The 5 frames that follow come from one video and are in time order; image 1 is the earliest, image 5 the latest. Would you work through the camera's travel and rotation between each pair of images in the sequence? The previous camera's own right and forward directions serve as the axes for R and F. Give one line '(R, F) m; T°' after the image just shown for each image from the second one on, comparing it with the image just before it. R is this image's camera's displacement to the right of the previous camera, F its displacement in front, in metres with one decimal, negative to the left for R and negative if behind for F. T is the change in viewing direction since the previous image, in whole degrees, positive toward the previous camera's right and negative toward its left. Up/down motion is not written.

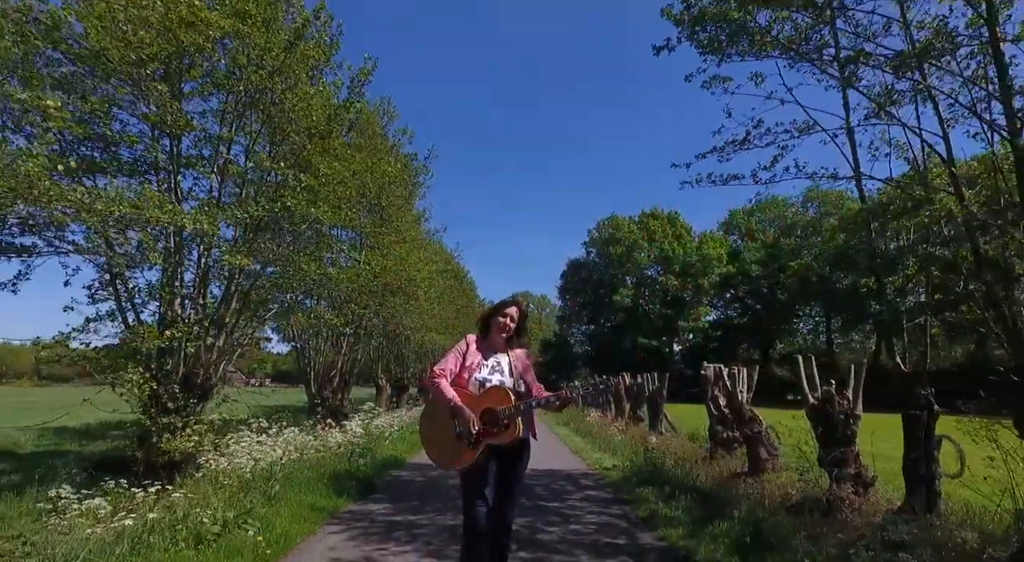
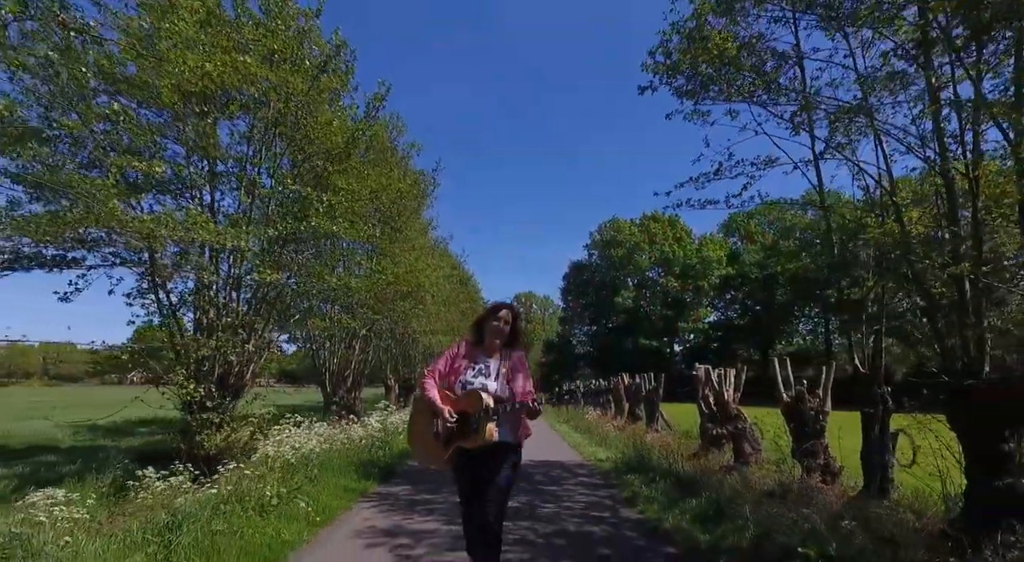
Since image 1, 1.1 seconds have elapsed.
(0.0, -1.0) m; 0°
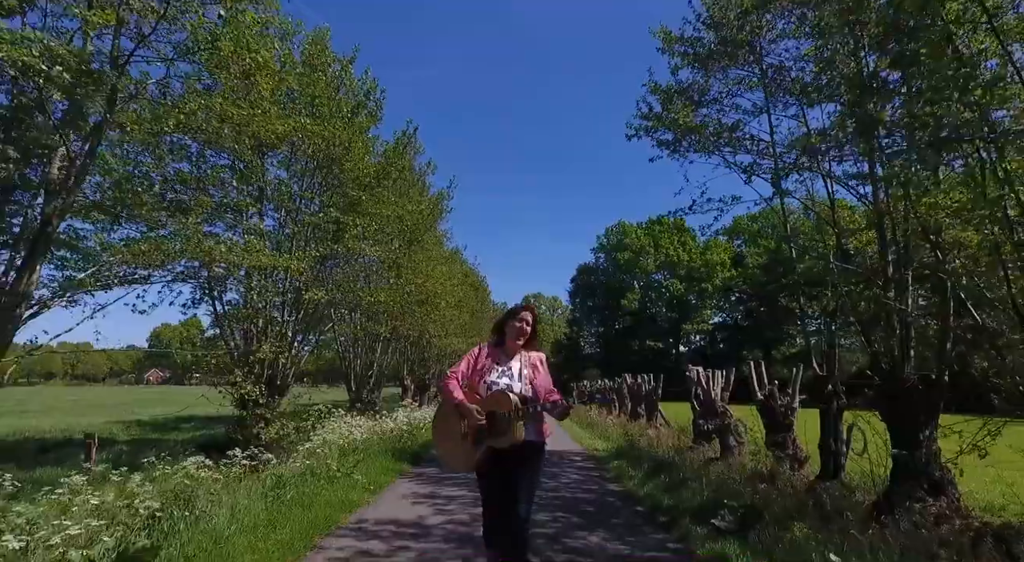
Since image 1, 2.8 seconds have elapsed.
(0.0, -1.6) m; -1°
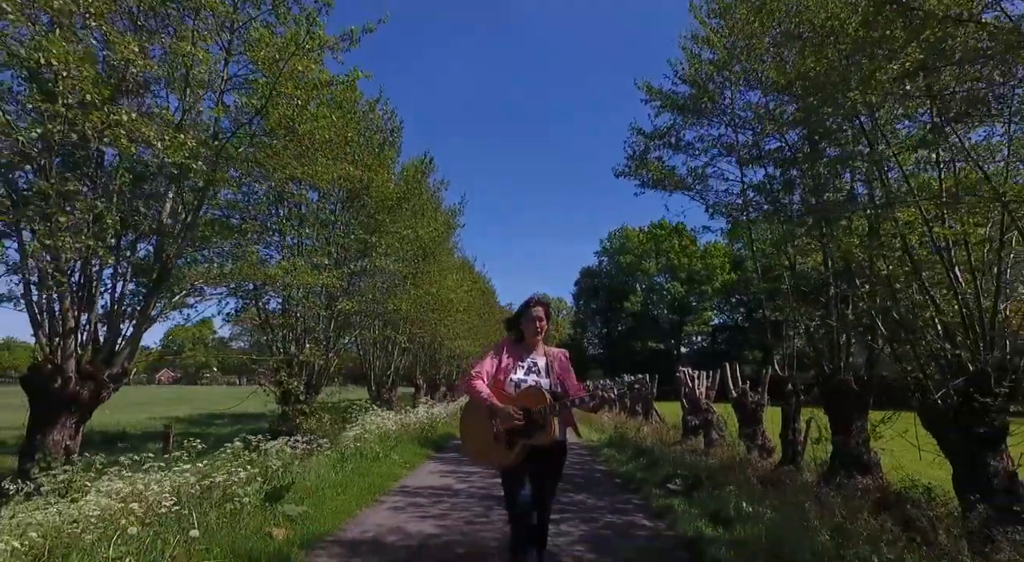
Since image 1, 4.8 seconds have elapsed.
(0.0, -1.8) m; -1°
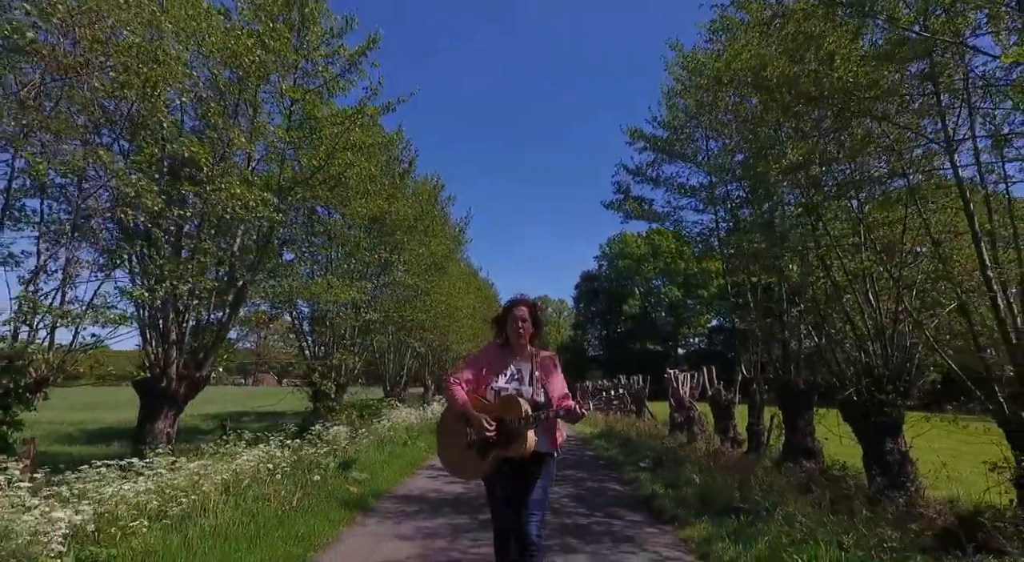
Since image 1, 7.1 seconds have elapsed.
(-0.1, -2.0) m; 0°
